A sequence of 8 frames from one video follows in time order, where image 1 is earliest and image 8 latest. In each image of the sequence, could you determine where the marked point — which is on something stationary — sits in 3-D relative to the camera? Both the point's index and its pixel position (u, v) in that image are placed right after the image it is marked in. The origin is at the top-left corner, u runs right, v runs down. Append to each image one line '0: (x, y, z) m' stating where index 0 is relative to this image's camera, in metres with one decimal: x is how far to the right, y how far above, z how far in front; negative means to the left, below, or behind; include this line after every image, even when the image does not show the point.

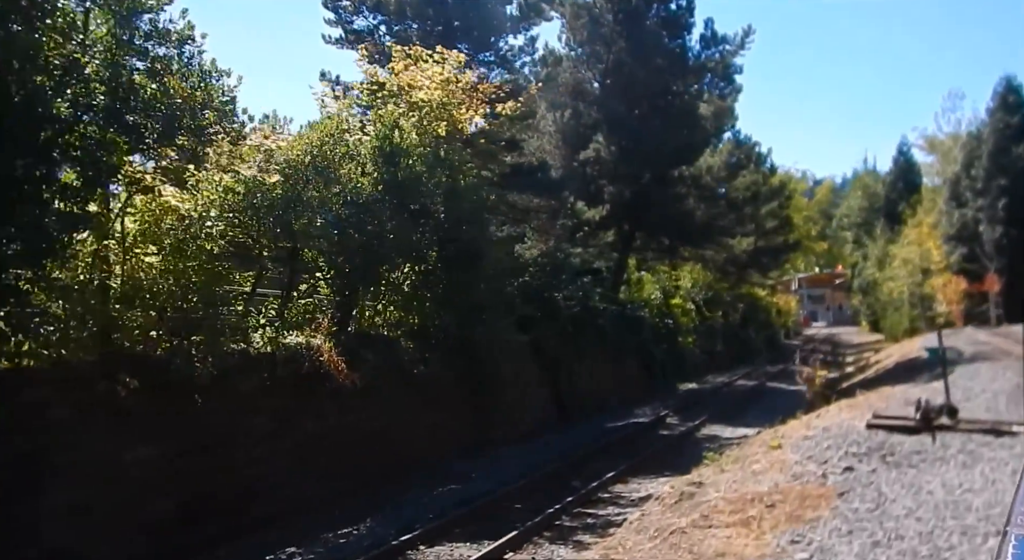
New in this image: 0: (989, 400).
0: (+7.3, -1.8, +12.0) m
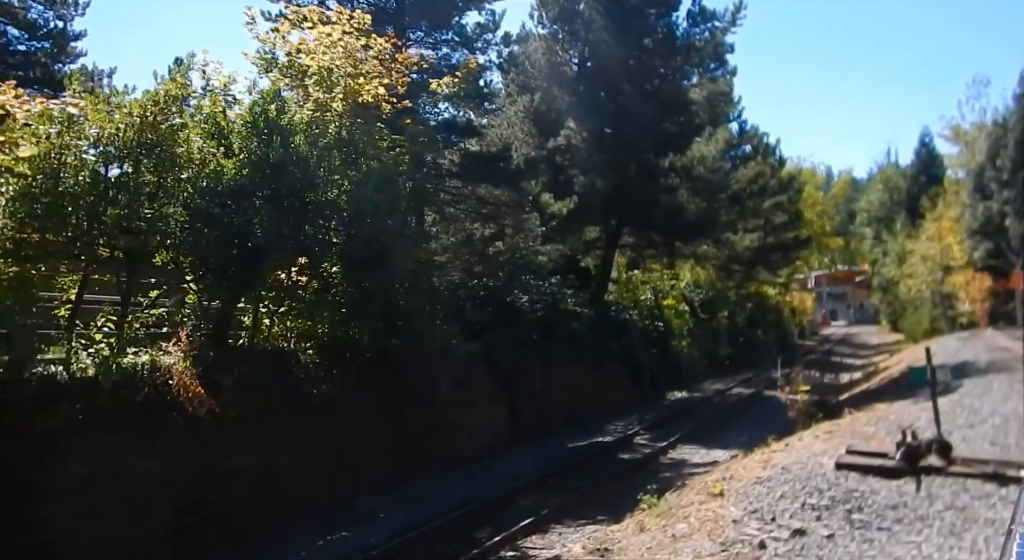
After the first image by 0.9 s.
0: (+6.1, -1.9, +9.9) m
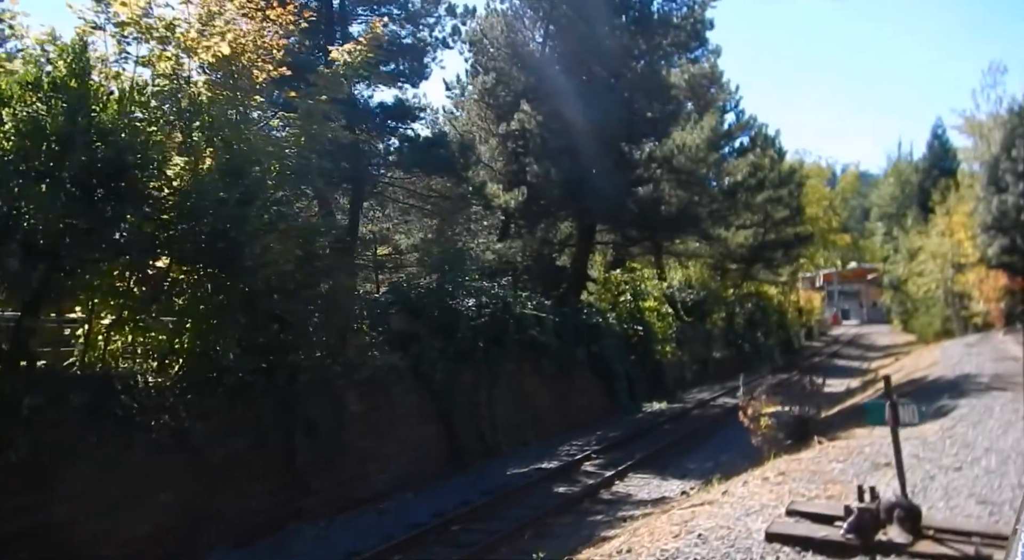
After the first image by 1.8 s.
0: (+4.7, -1.9, +7.7) m
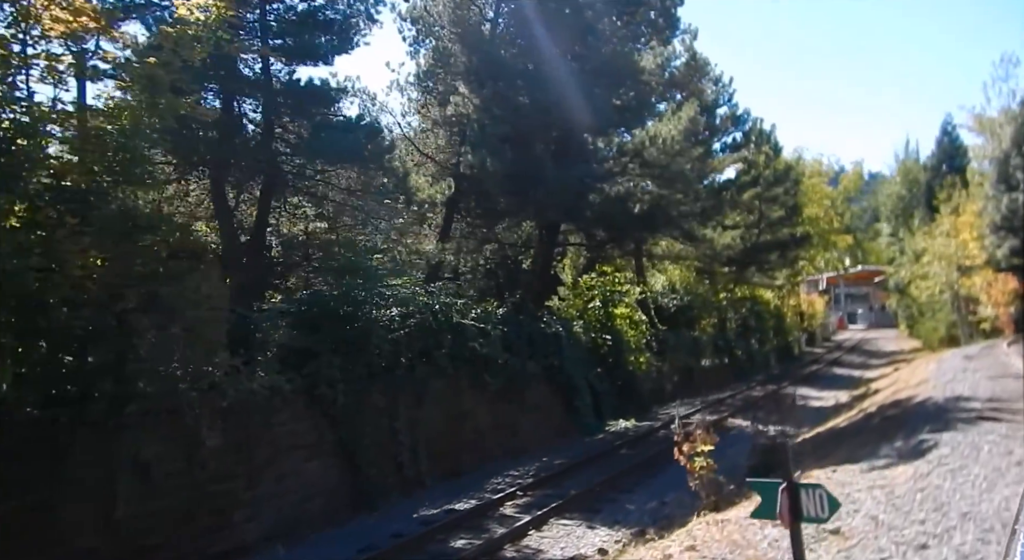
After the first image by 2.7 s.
0: (+3.2, -2.0, +5.6) m
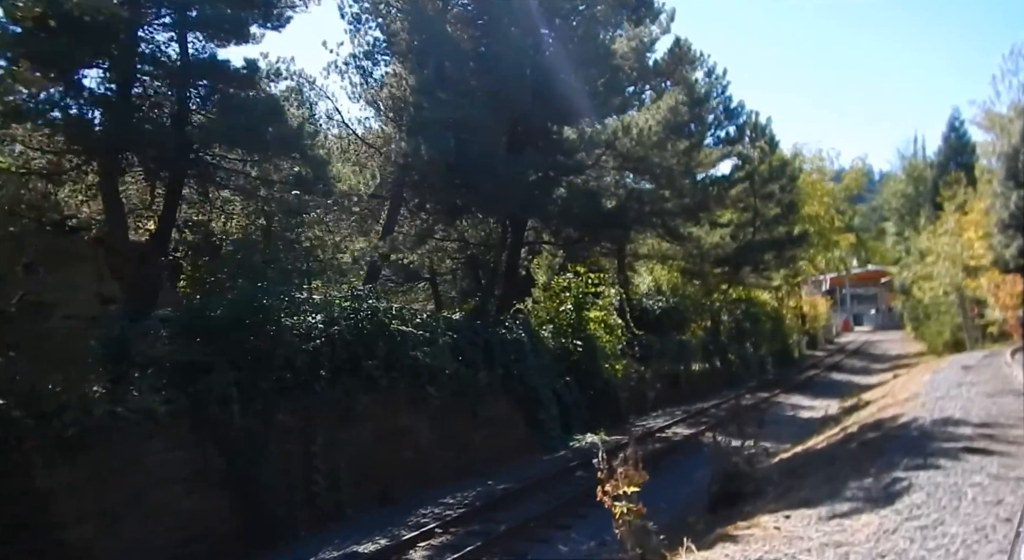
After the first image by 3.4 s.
0: (+2.0, -2.0, +3.9) m
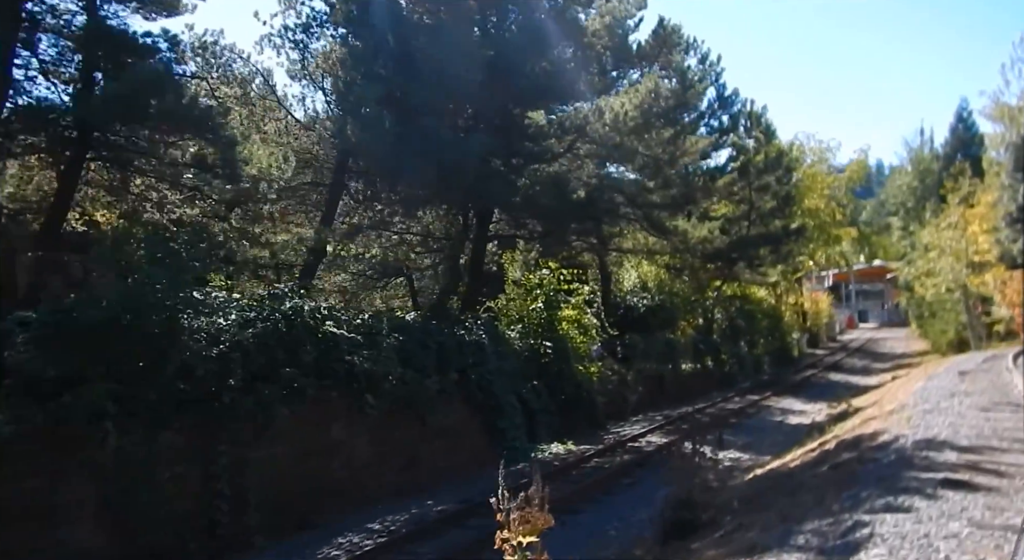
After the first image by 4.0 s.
0: (+1.0, -2.1, +2.5) m
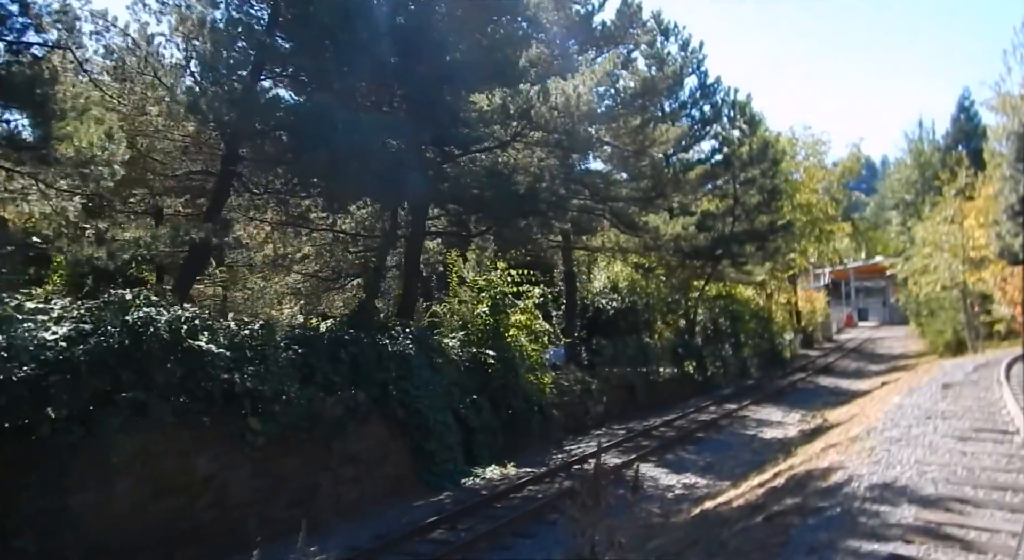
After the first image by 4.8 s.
0: (-0.5, -2.1, +0.5) m
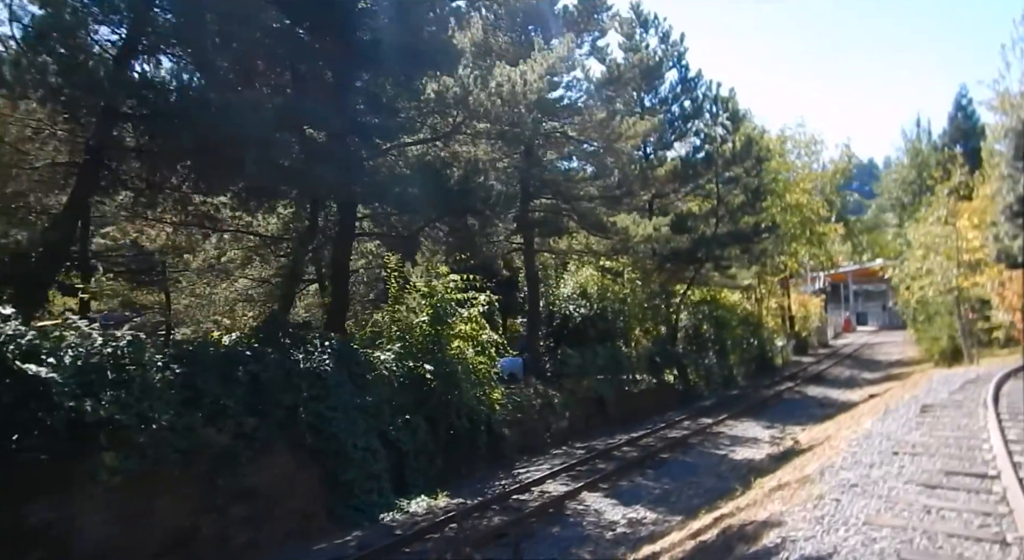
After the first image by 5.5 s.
0: (-1.9, -2.2, -1.2) m
